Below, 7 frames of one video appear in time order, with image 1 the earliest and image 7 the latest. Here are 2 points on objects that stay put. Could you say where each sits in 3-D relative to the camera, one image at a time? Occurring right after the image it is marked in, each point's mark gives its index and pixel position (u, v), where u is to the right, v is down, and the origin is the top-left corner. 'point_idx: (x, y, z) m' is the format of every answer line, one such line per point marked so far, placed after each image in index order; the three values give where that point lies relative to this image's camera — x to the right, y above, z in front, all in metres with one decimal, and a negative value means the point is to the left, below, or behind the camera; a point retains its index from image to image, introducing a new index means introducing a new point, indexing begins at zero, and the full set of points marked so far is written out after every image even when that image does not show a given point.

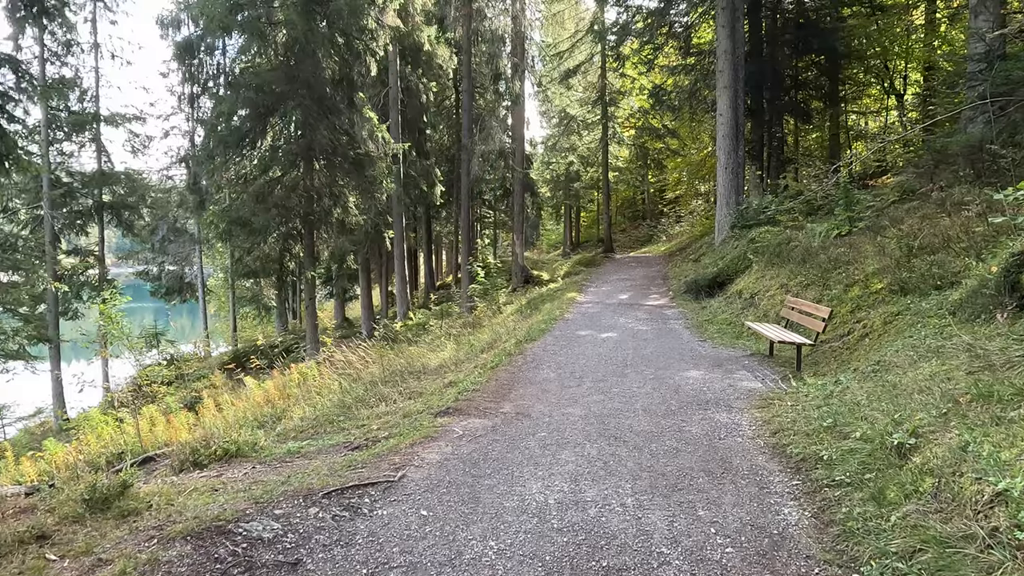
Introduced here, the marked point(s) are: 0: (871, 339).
0: (+3.3, -0.5, +6.0) m
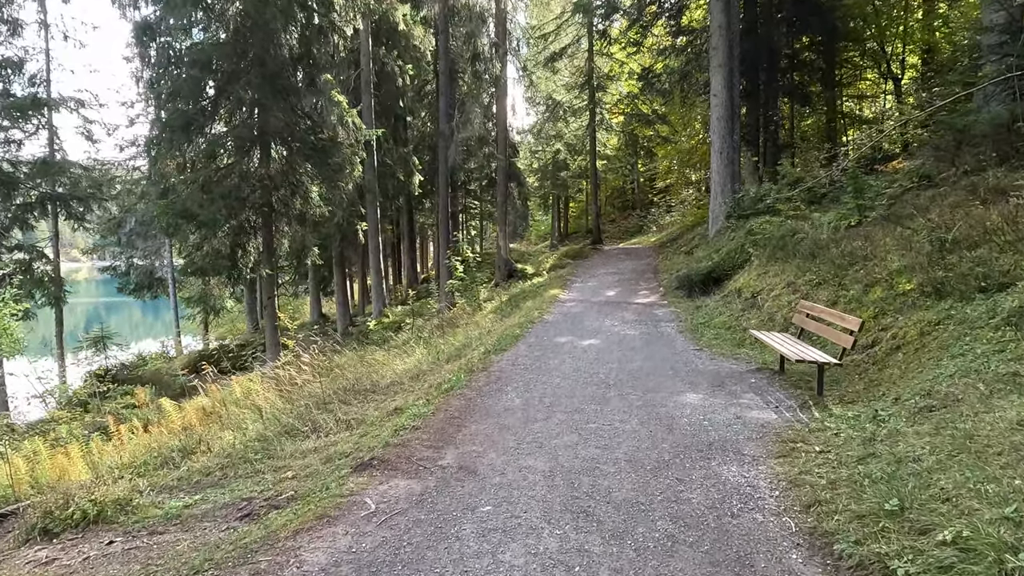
0: (+3.0, -0.5, +4.9) m
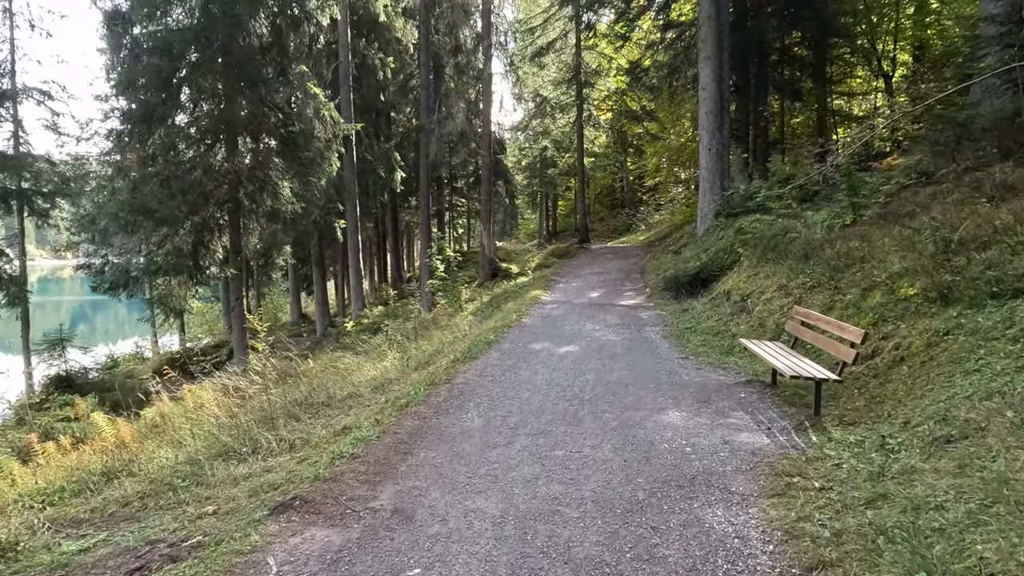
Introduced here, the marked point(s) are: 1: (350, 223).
0: (+2.7, -0.6, +4.4) m
1: (-4.4, +1.8, +17.6) m
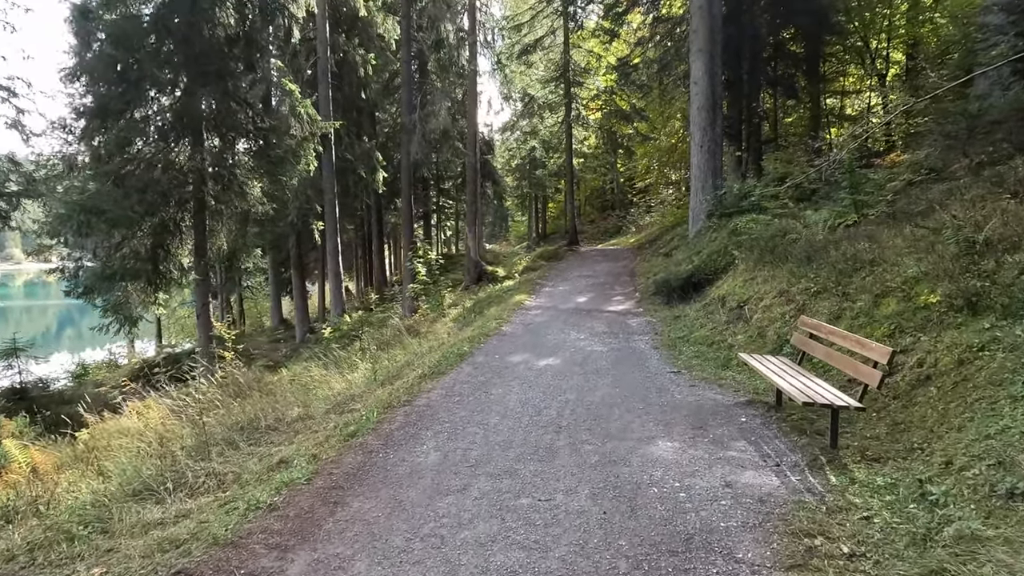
0: (+2.5, -0.6, +3.8) m
1: (-4.8, +1.6, +16.8) m
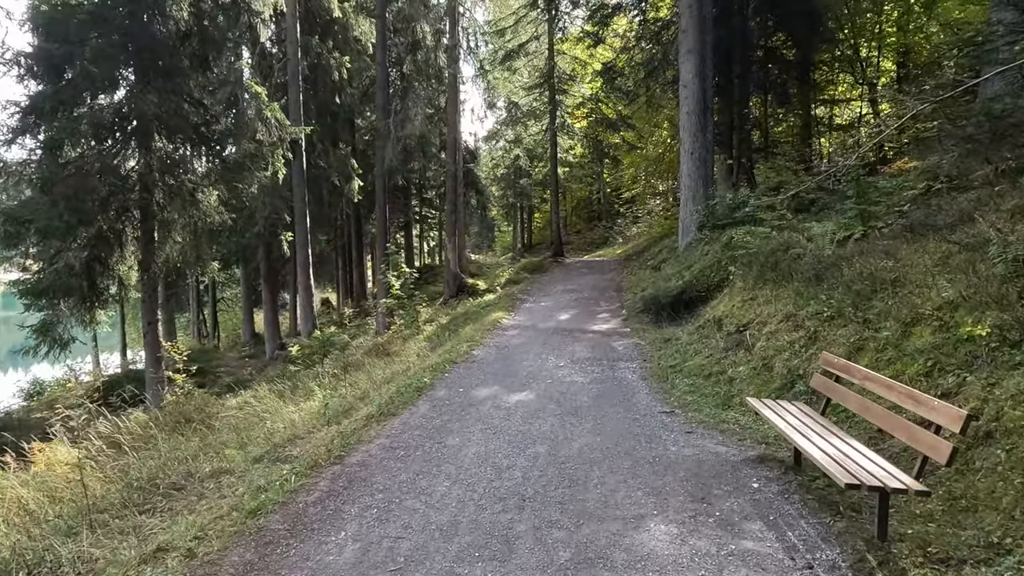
0: (+2.3, -0.8, +2.9) m
1: (-5.3, +1.3, +15.9) m
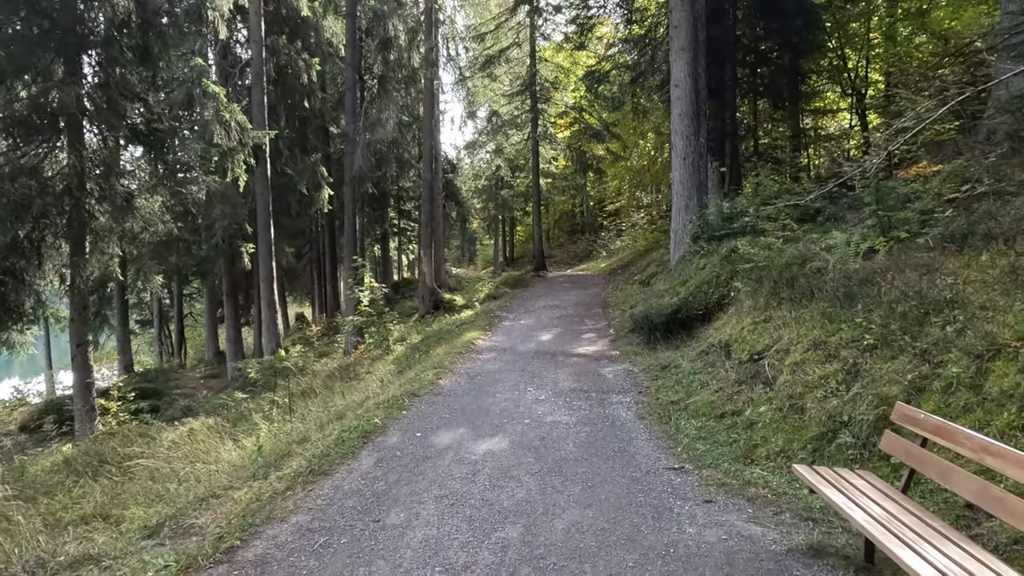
0: (+2.1, -0.9, +1.9) m
1: (-5.7, +0.9, +14.7) m
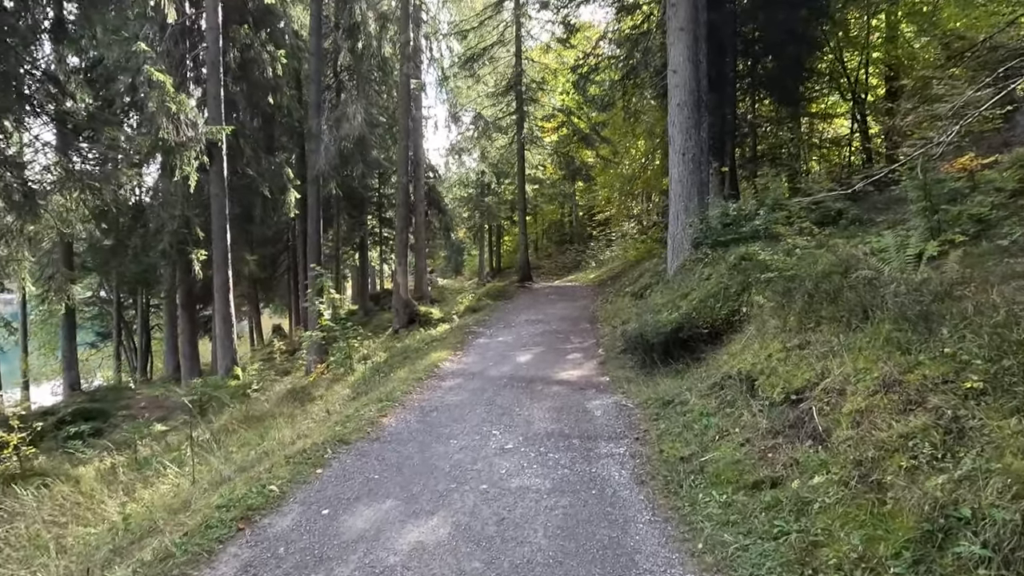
0: (+1.9, -0.9, +0.5) m
1: (-6.2, +0.7, +13.2) m
